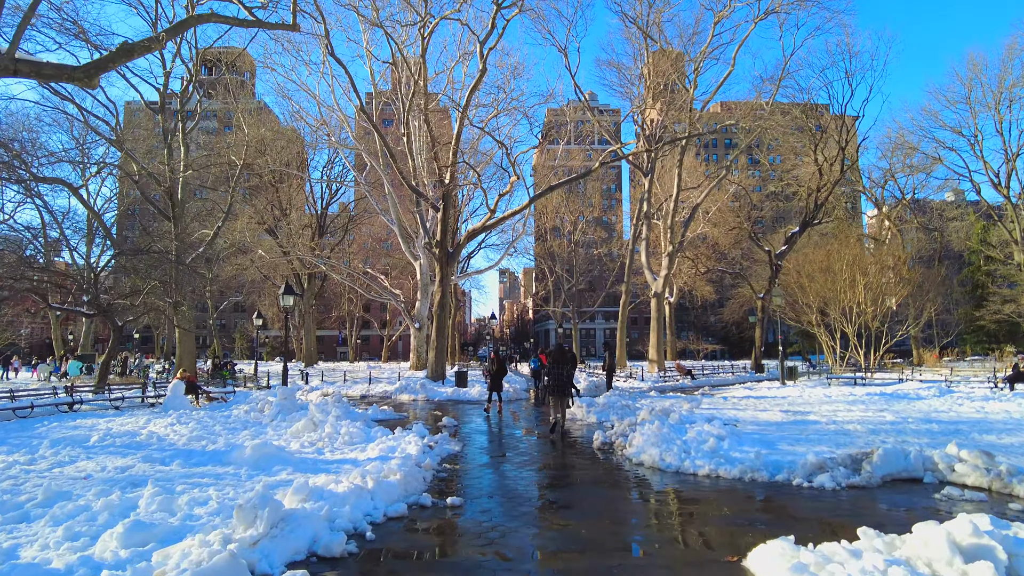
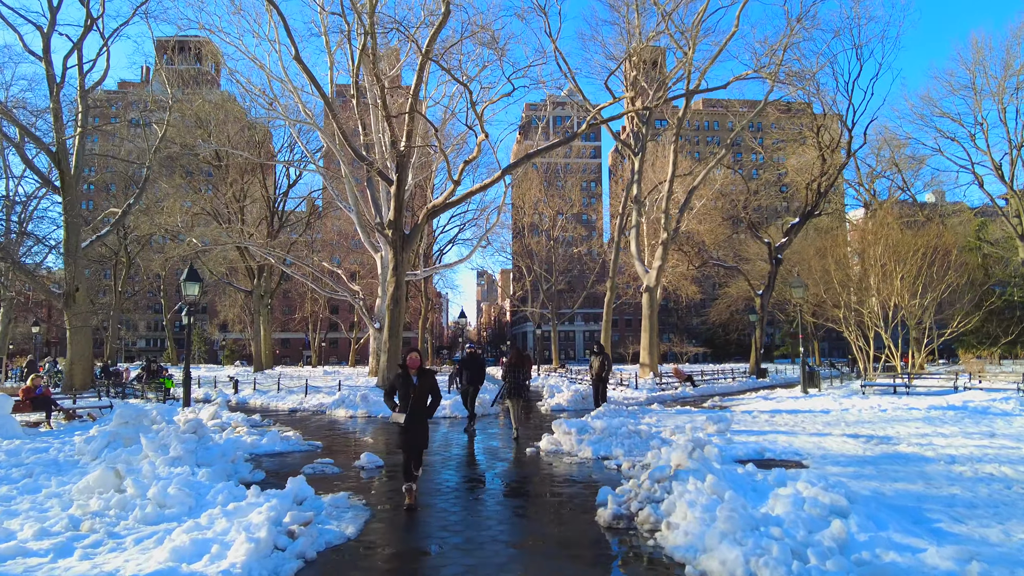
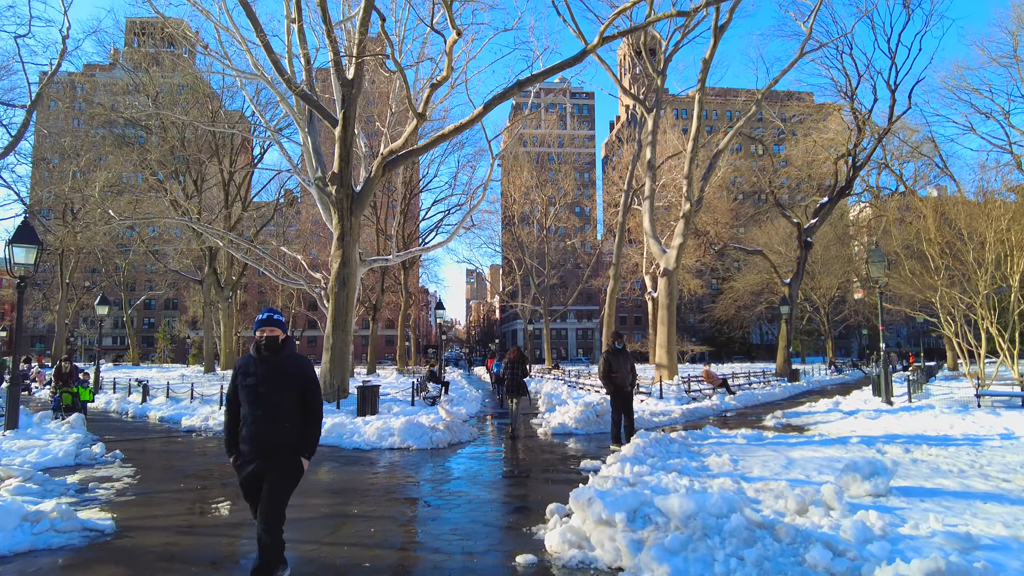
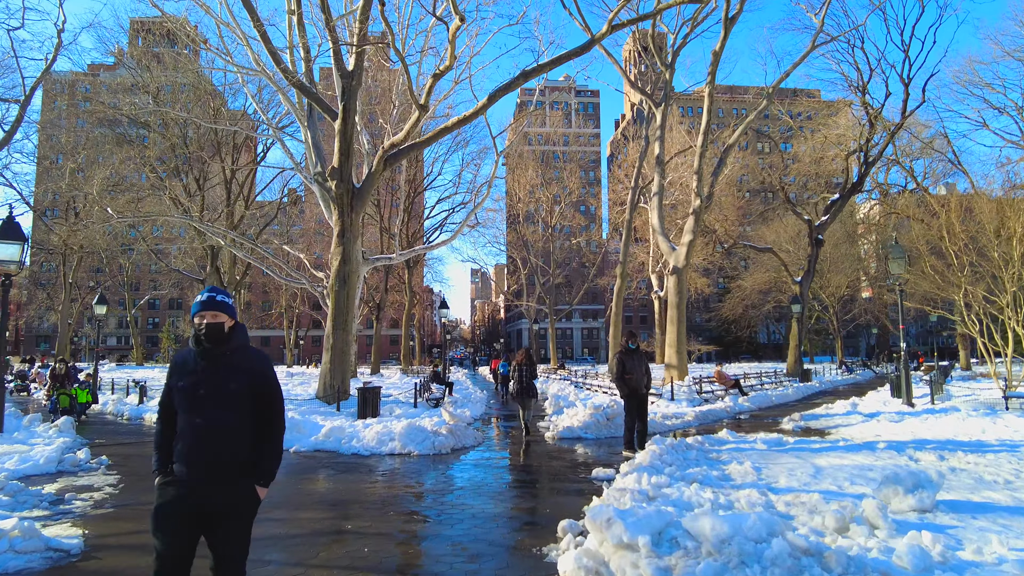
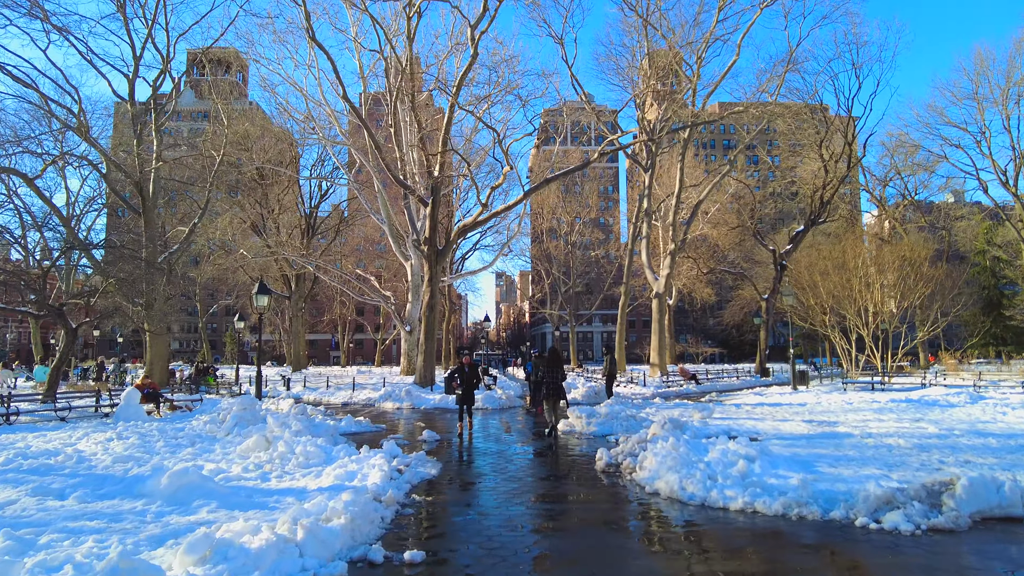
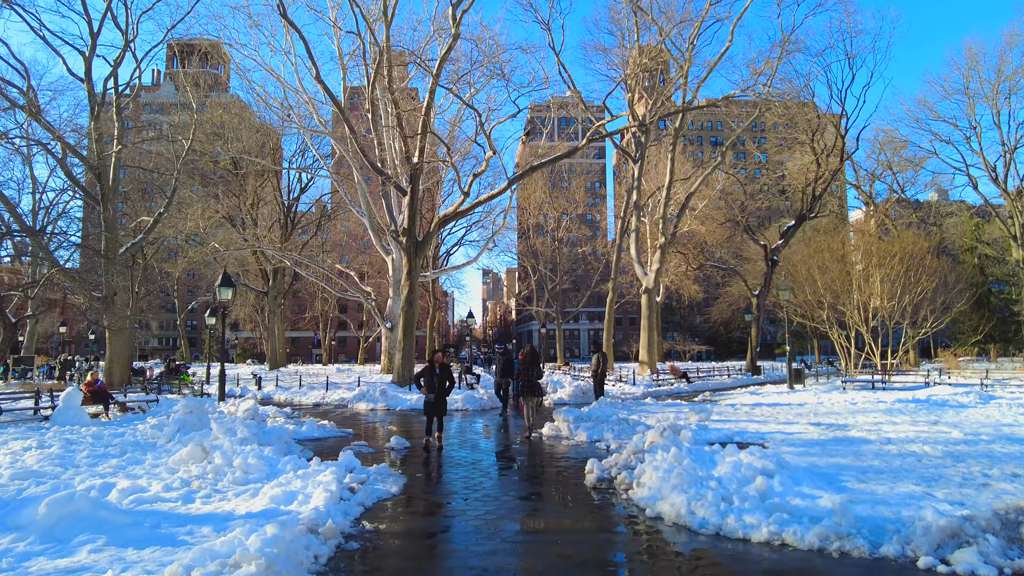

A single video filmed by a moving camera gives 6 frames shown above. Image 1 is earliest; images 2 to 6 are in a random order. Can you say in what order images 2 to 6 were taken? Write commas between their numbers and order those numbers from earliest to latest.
5, 6, 2, 3, 4
